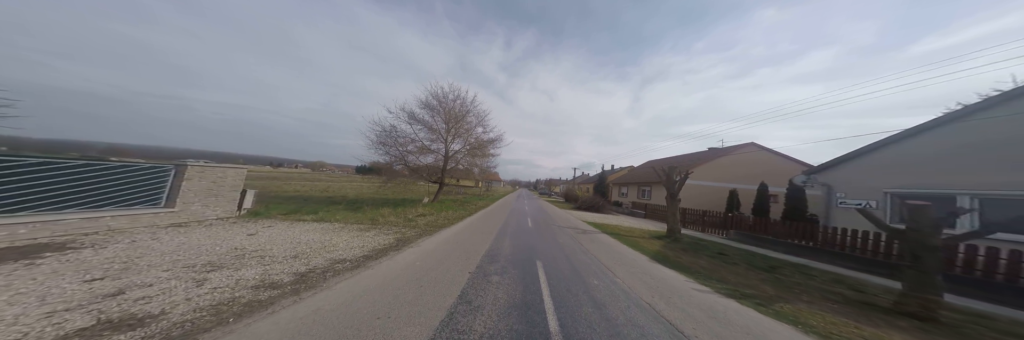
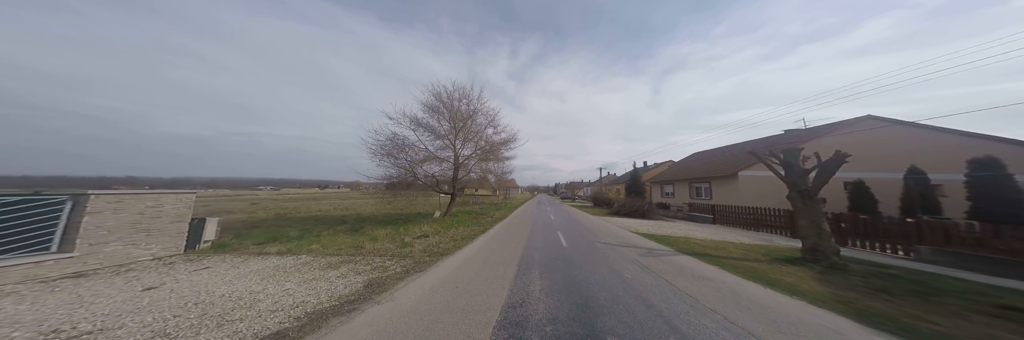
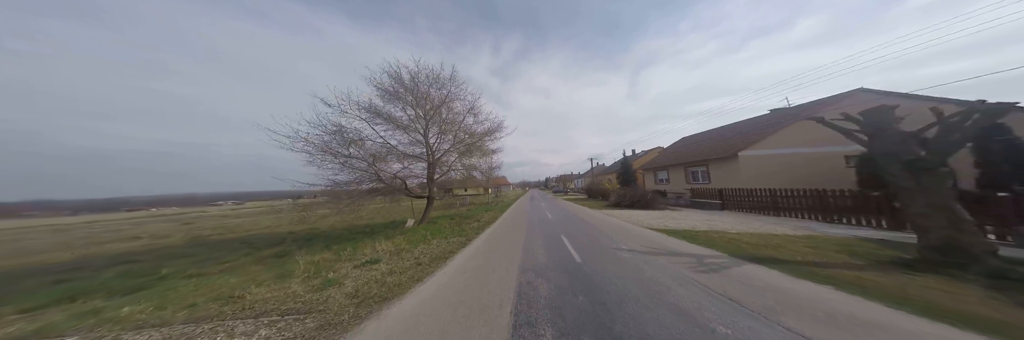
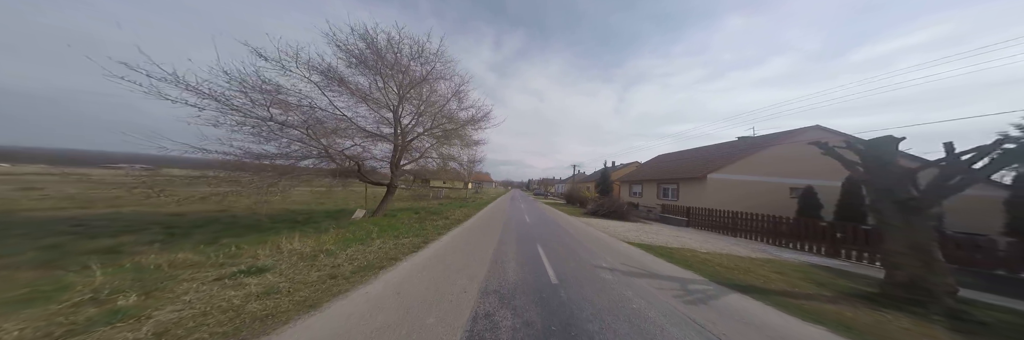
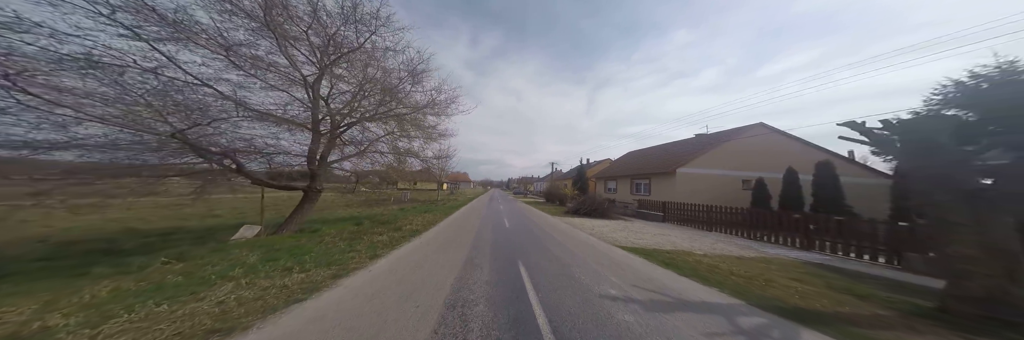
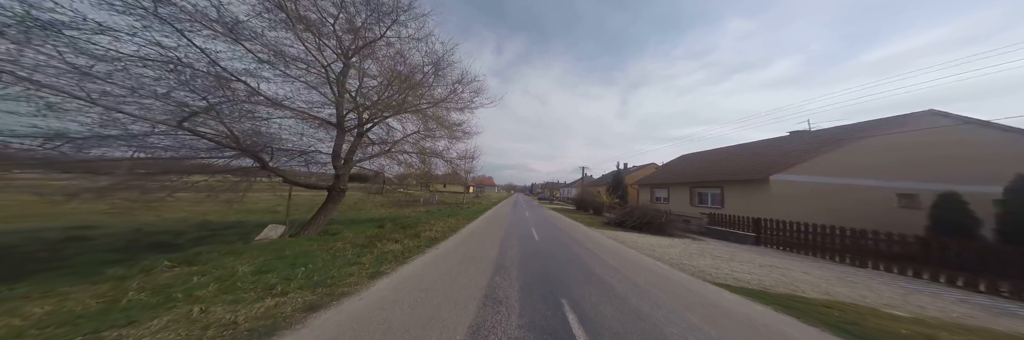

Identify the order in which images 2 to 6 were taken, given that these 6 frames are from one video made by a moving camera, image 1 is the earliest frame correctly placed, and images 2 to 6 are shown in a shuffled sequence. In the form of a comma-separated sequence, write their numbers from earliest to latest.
2, 3, 4, 5, 6
